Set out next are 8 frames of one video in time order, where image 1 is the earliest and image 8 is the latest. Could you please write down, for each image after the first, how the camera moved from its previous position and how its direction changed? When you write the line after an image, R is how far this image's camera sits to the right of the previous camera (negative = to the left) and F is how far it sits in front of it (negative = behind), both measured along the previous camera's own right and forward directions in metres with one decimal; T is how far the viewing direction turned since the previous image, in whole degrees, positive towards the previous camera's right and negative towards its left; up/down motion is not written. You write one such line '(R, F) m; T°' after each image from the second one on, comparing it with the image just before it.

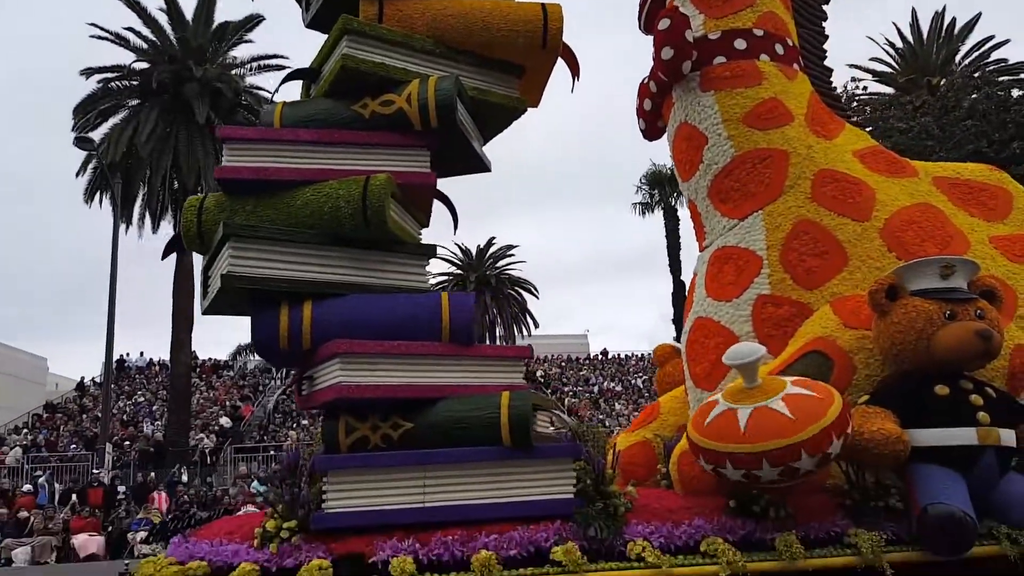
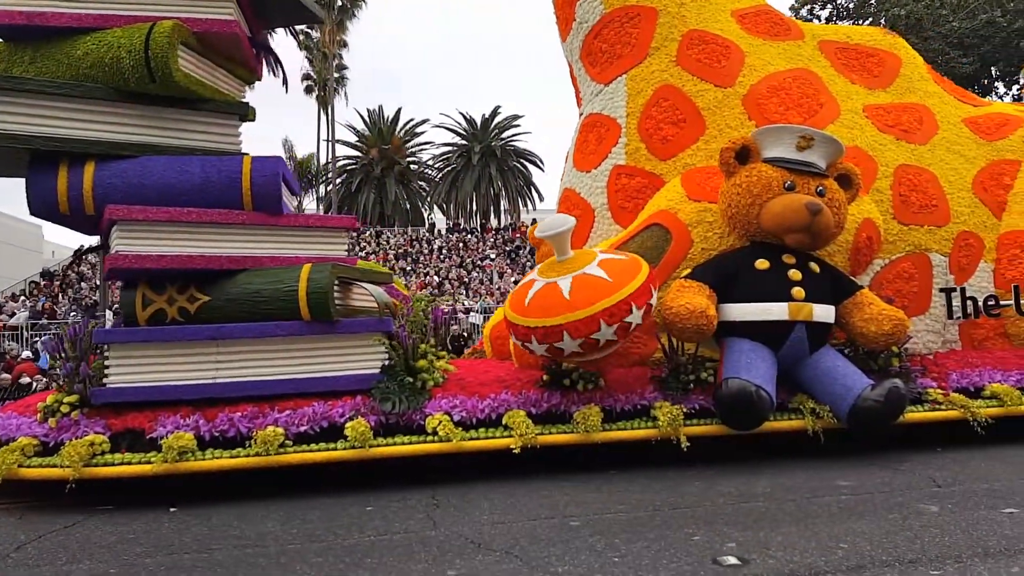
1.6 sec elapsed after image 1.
(+1.4, +0.3) m; +2°
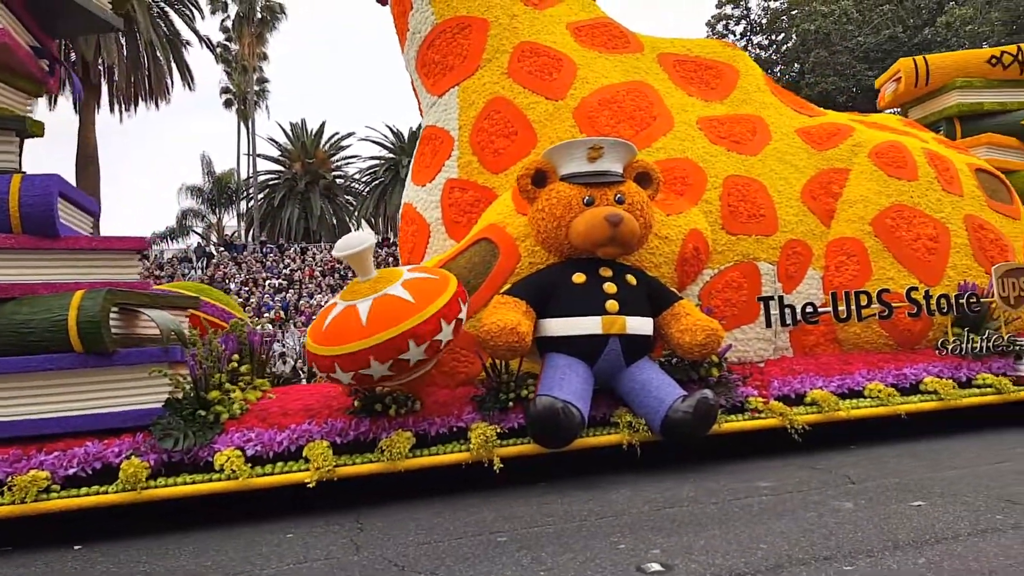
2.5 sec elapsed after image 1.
(+1.0, +0.2) m; +5°
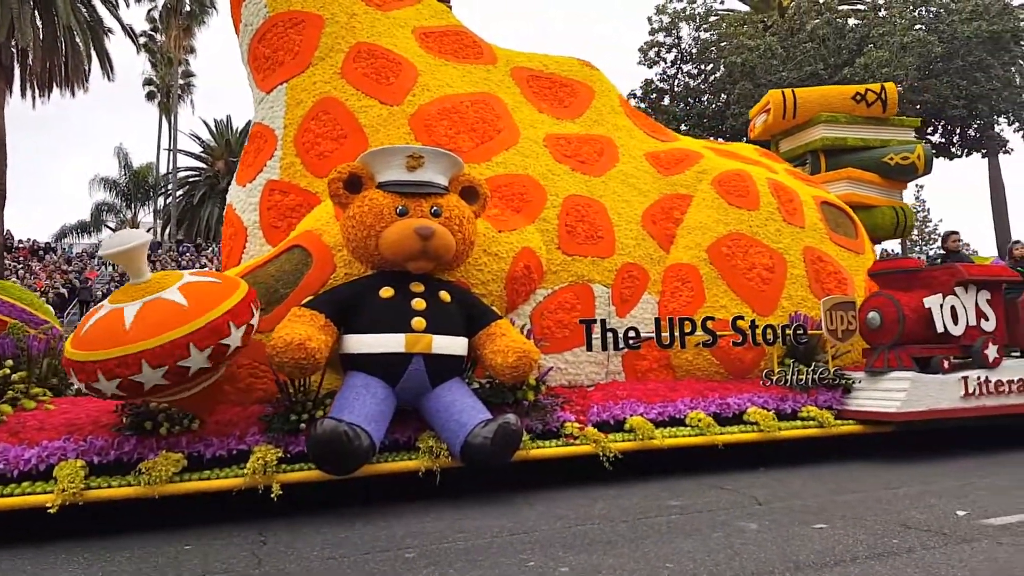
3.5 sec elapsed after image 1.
(+1.0, +0.2) m; +5°
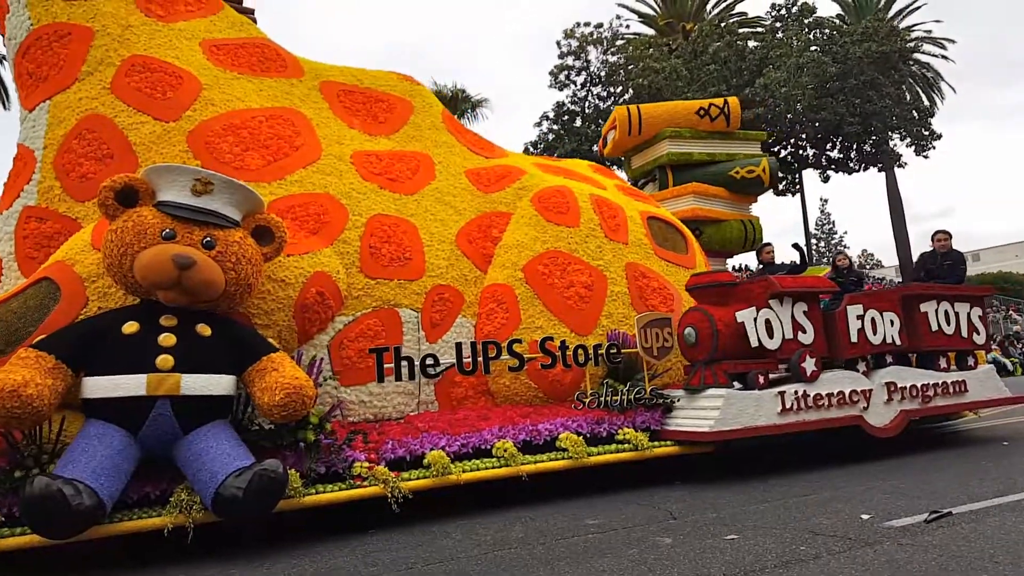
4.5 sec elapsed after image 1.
(+1.1, +0.3) m; +6°
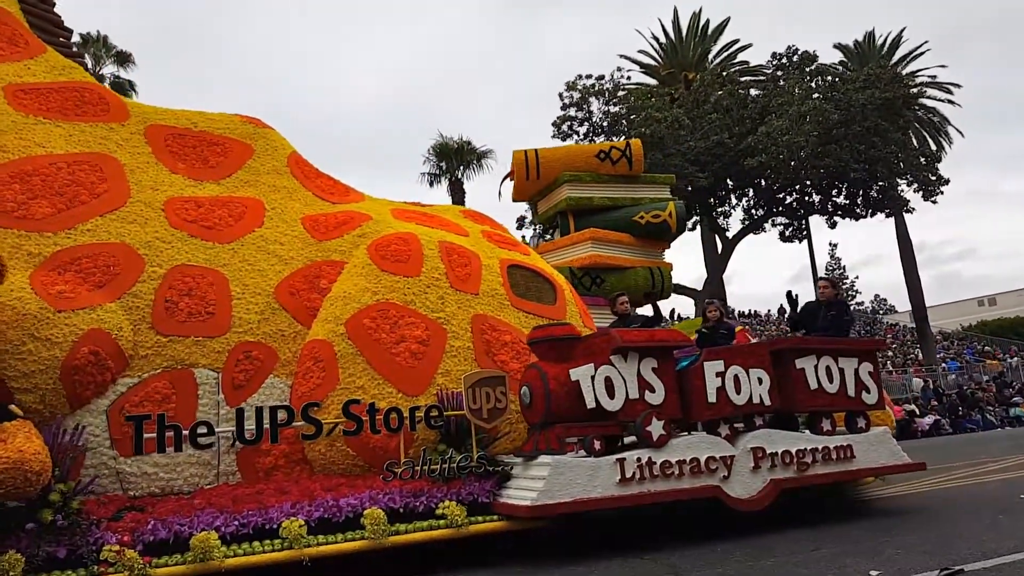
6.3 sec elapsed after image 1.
(+1.7, +0.6) m; -1°
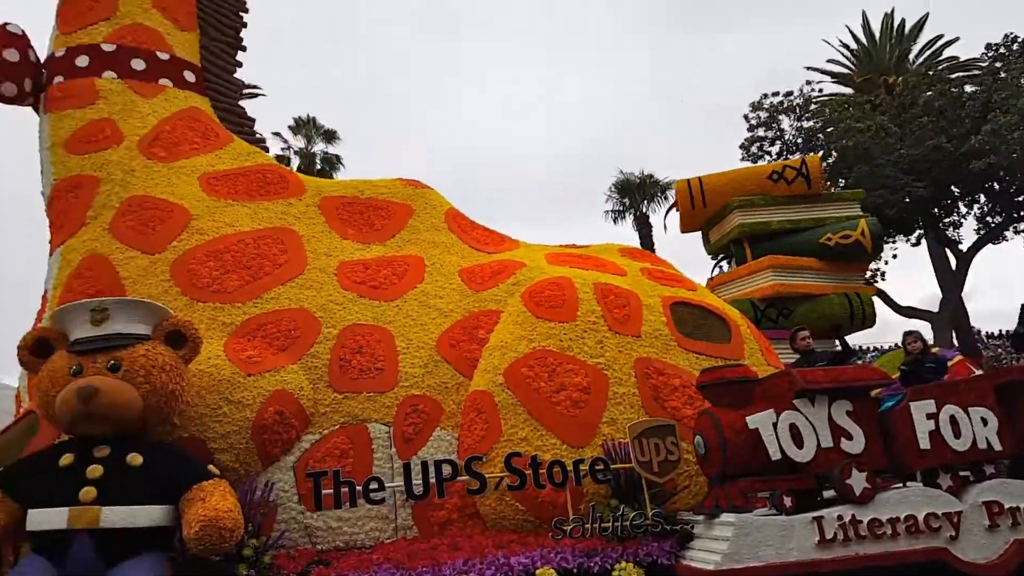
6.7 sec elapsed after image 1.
(+0.1, +0.2) m; -14°
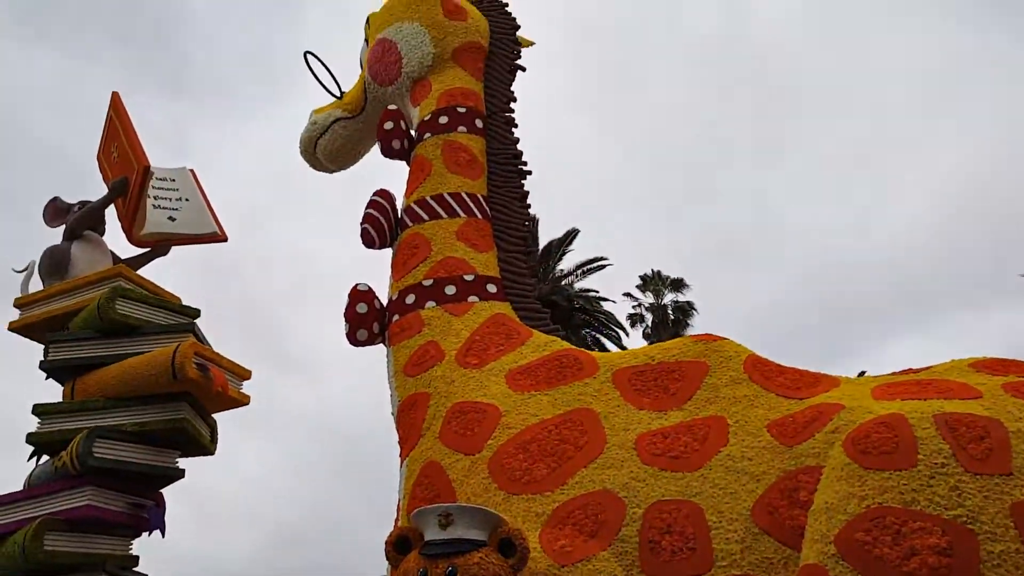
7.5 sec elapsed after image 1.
(+0.5, +0.2) m; -27°
